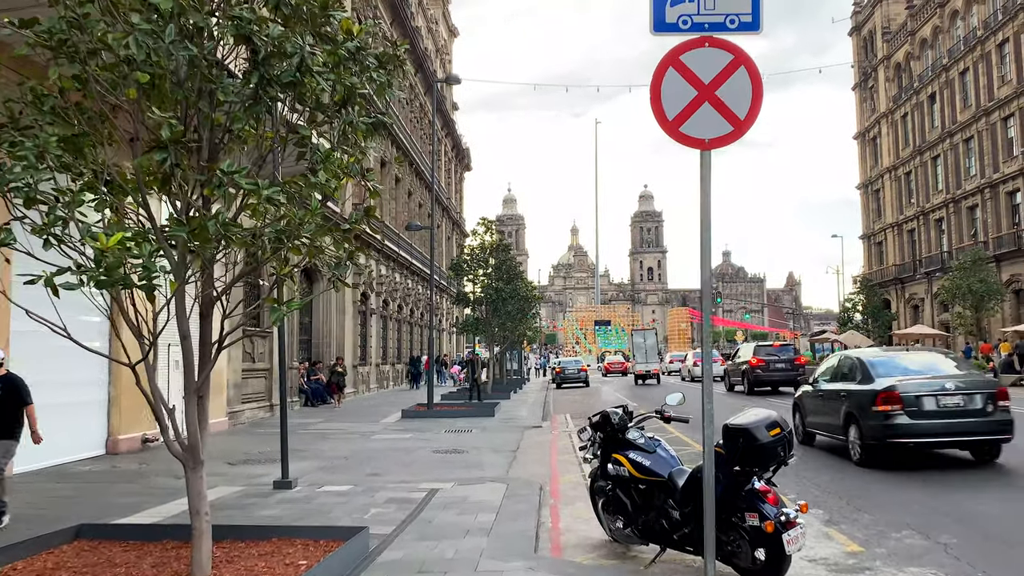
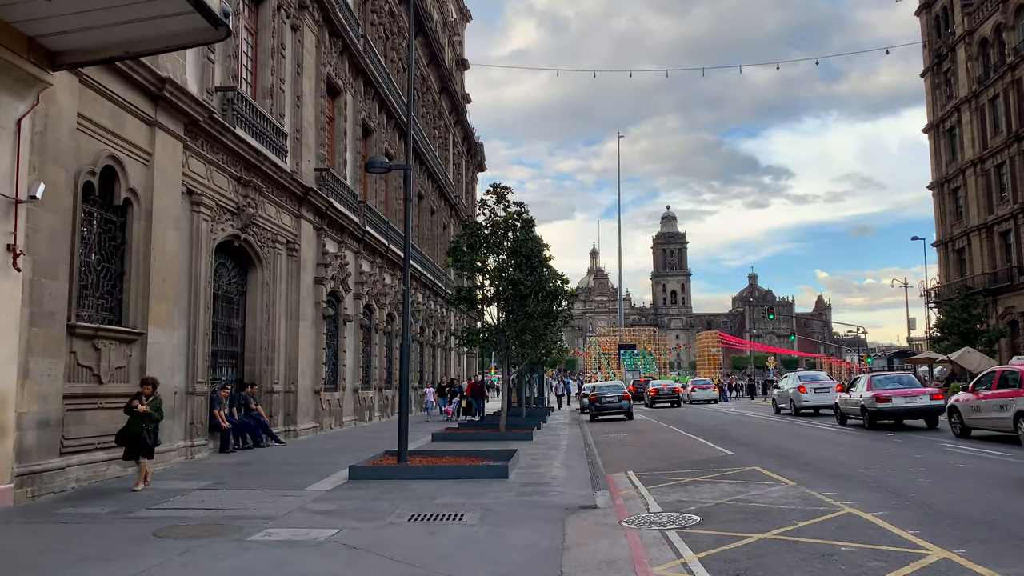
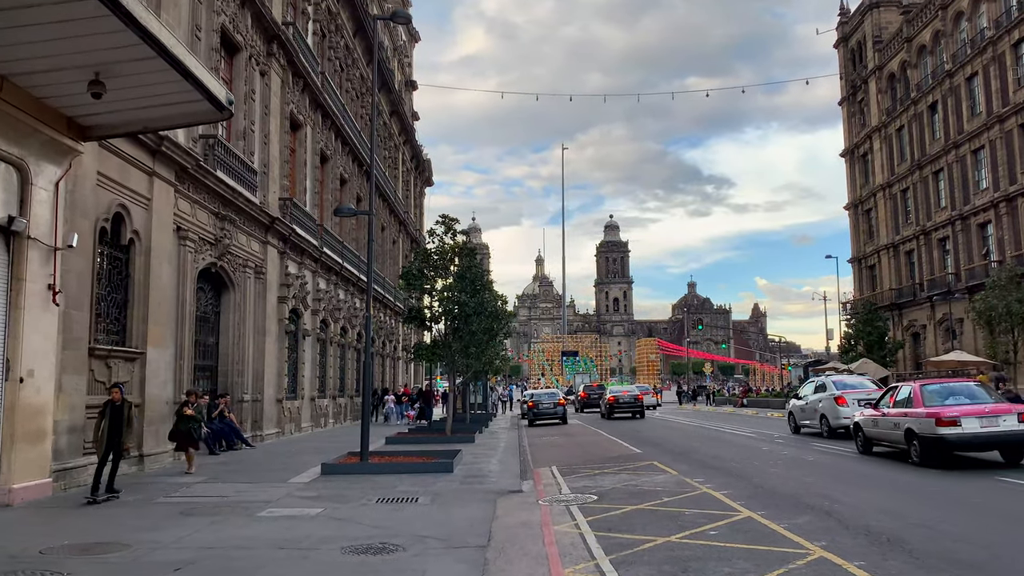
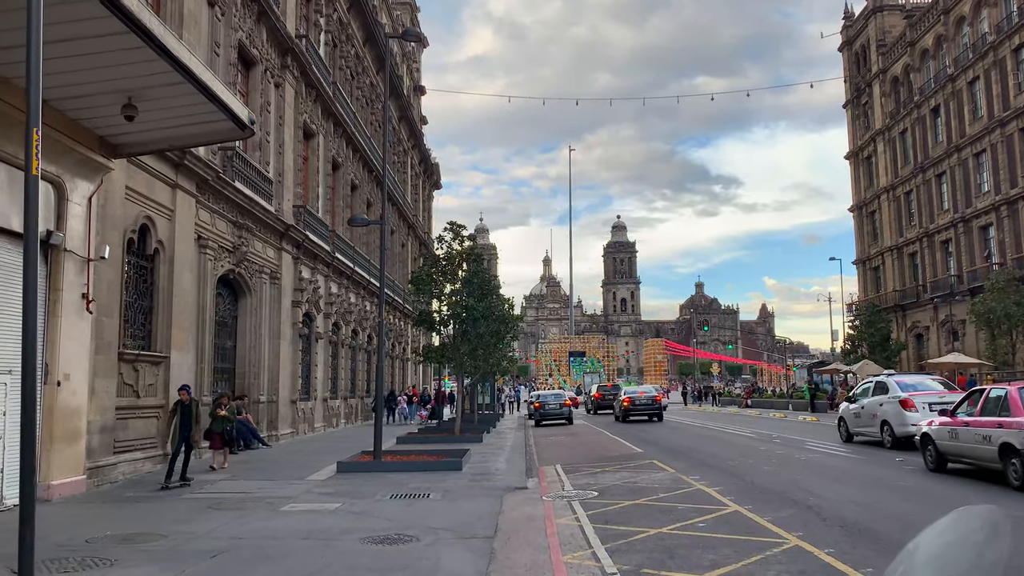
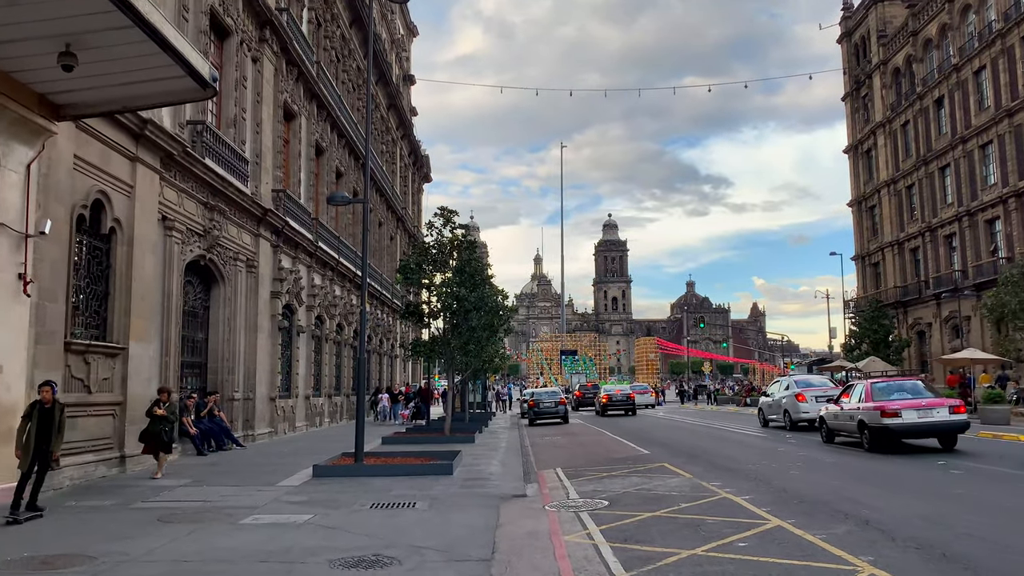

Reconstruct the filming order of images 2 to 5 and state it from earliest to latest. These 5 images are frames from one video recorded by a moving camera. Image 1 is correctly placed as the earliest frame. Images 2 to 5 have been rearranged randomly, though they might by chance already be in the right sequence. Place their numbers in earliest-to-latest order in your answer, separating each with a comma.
4, 3, 5, 2
